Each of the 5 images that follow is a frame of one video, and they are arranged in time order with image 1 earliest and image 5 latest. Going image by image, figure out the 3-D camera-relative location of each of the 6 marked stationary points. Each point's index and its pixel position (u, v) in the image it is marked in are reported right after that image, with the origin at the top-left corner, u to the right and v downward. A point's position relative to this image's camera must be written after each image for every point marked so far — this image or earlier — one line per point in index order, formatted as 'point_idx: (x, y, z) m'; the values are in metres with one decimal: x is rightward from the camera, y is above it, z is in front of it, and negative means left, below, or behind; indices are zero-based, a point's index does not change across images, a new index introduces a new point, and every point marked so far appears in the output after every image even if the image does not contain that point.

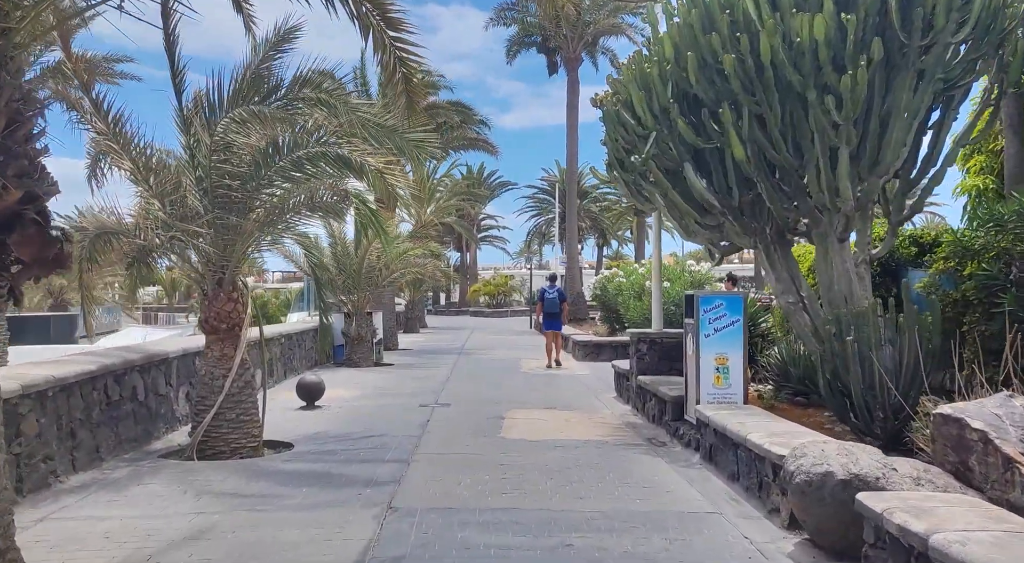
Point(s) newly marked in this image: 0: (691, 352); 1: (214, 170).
0: (+1.7, -0.7, +7.7) m
1: (-2.7, +1.0, +7.1) m
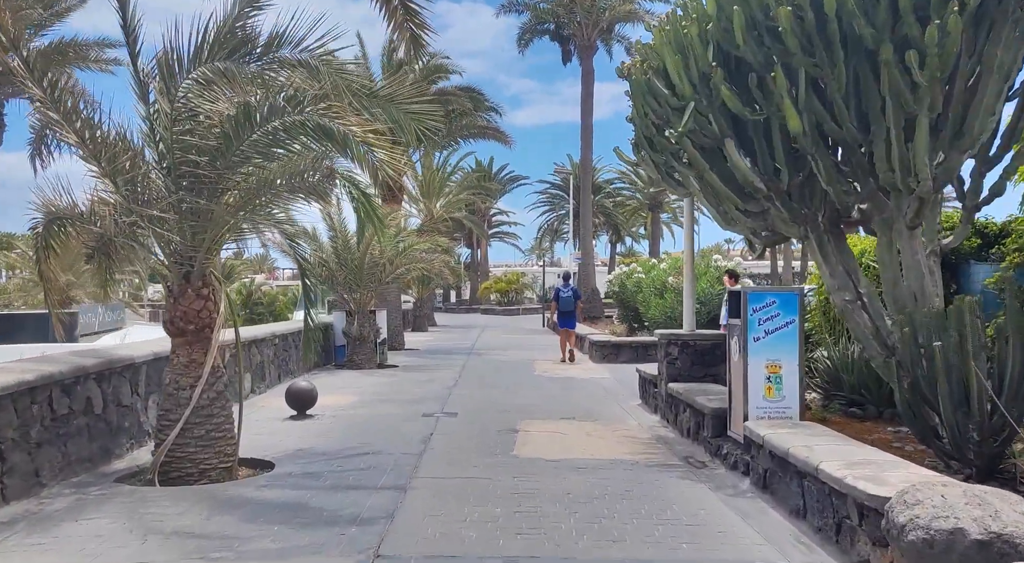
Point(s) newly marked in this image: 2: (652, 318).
0: (+1.9, -0.6, +6.6) m
1: (-2.6, +1.0, +6.0) m
2: (+3.0, -0.8, +17.1) m
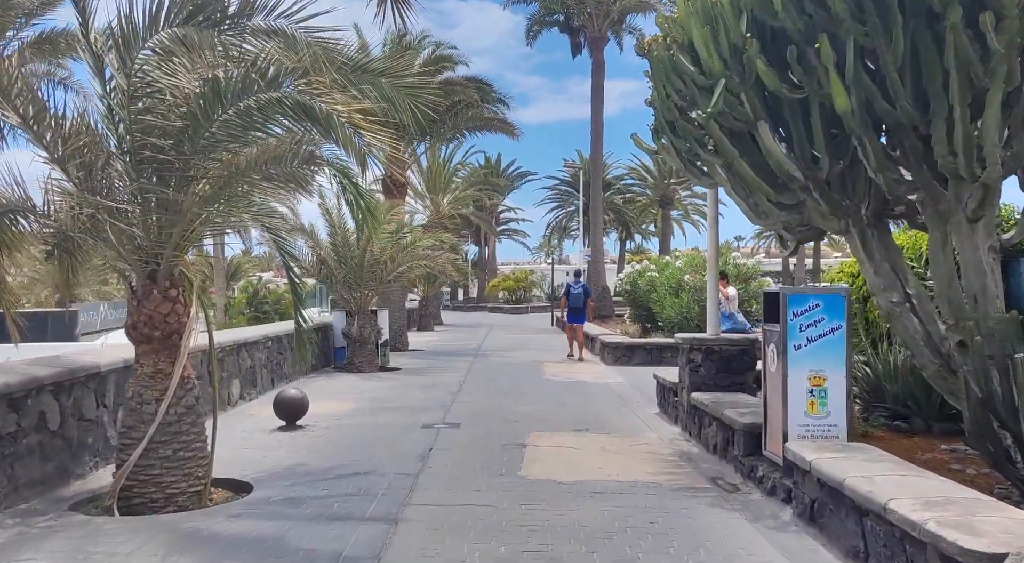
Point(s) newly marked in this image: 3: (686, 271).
0: (+1.9, -0.6, +5.8) m
1: (-2.5, +1.0, +5.3) m
2: (+3.2, -0.8, +16.3) m
3: (+3.7, +0.2, +16.7) m
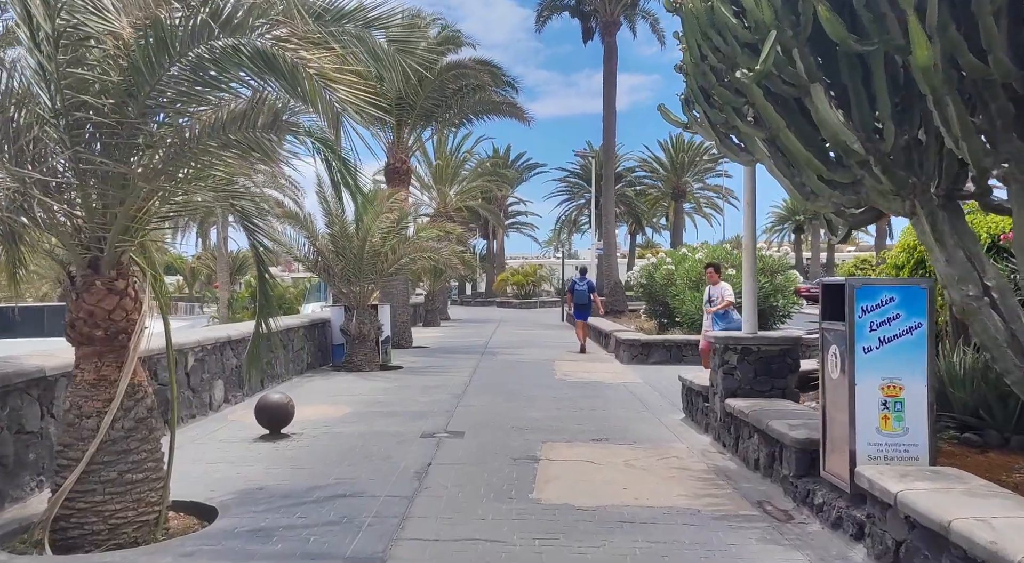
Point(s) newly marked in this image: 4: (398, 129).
0: (+2.0, -0.6, +4.9) m
1: (-2.5, +1.1, +4.4) m
2: (+3.4, -0.6, +15.4) m
3: (+3.9, +0.3, +15.8) m
4: (-2.5, +3.4, +17.6) m
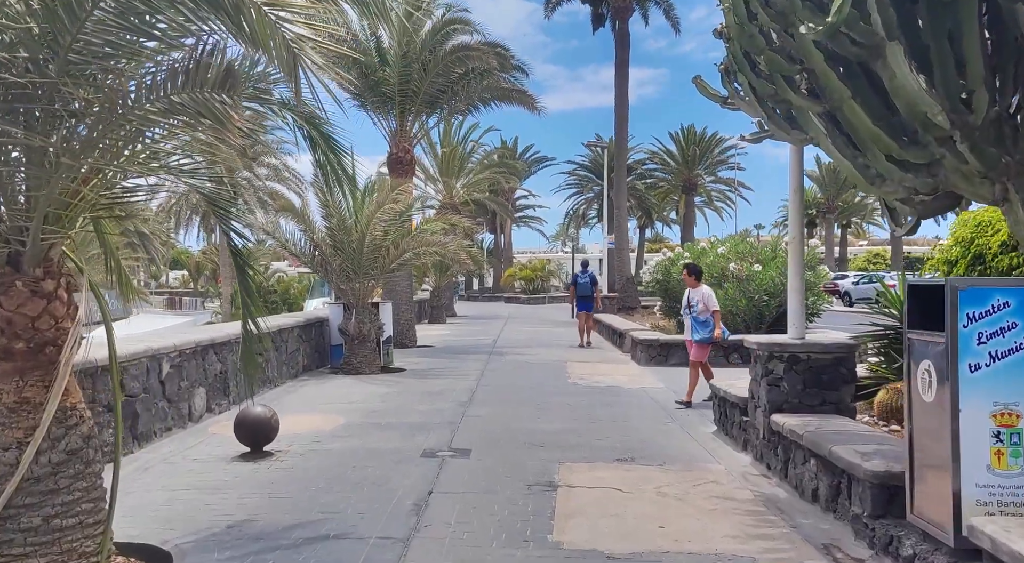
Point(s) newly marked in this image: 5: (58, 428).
0: (+2.1, -0.6, +3.9) m
1: (-2.4, +1.1, +3.5) m
2: (+3.6, -0.5, +14.4) m
3: (+4.1, +0.4, +14.8) m
4: (-2.3, +3.5, +16.7) m
5: (-2.2, -0.7, +4.0) m
